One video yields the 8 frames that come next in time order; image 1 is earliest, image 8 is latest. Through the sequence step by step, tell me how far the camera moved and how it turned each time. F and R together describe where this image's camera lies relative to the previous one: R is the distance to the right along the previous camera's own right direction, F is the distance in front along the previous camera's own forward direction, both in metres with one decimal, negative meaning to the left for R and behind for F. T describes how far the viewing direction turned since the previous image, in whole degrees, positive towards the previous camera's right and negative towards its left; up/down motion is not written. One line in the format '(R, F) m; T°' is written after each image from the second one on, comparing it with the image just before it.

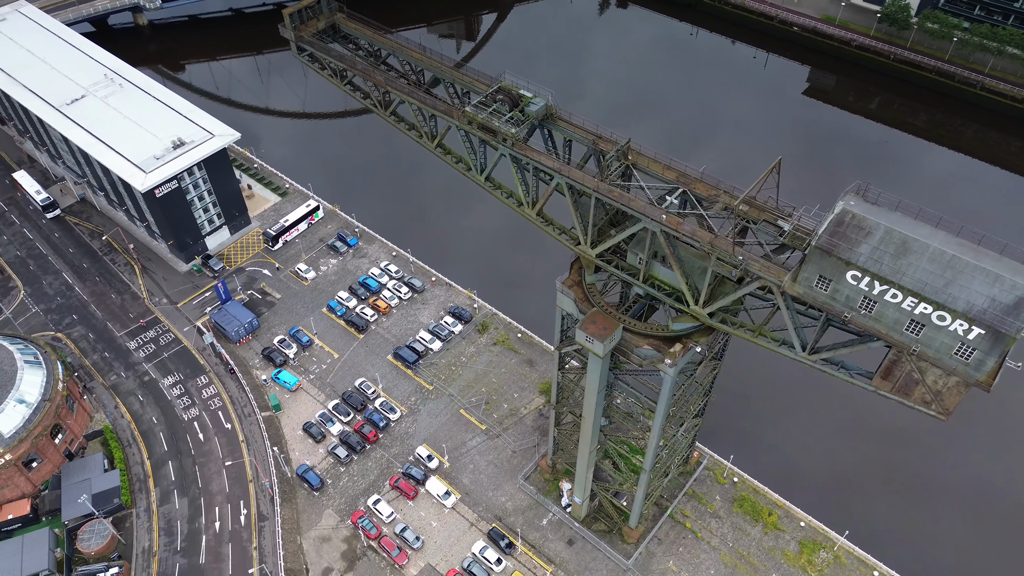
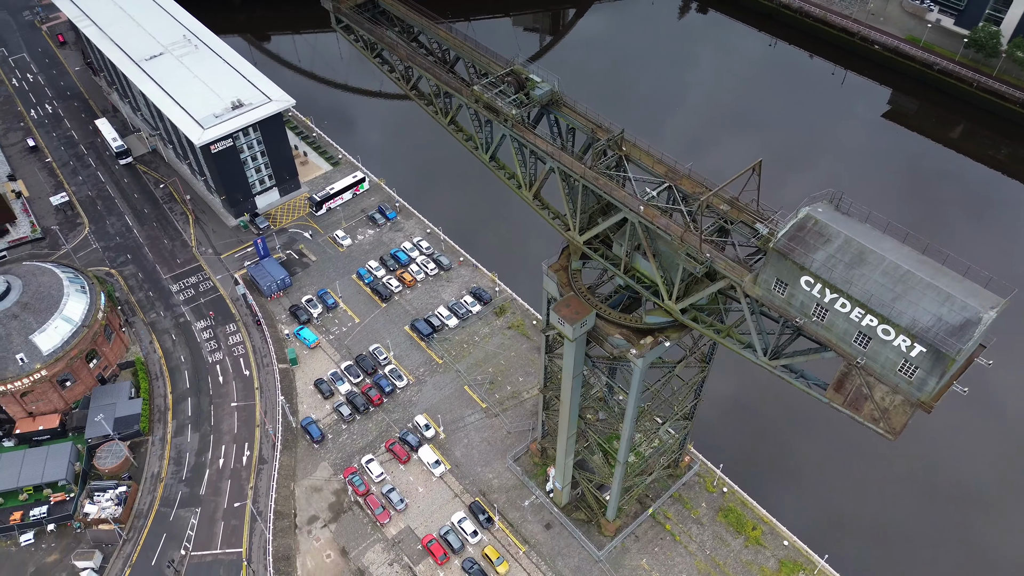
(+7.4, -1.2) m; -6°
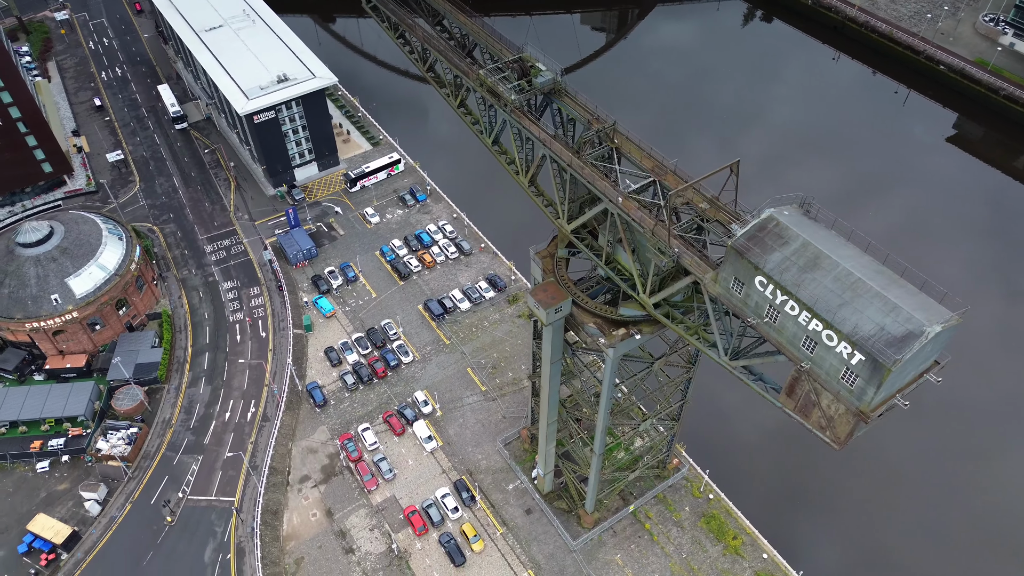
(+6.3, -1.0) m; -5°
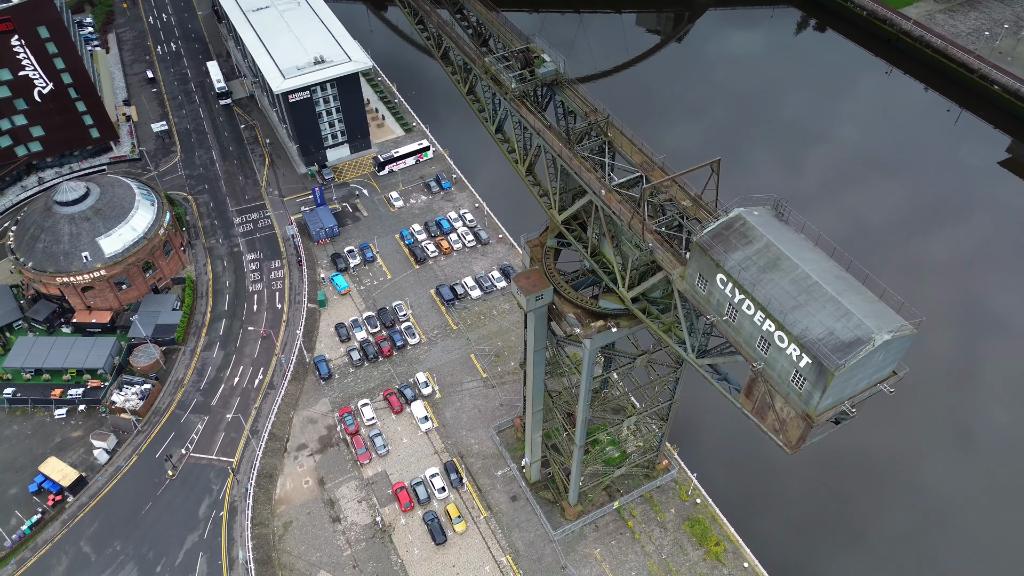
(+5.1, -0.8) m; -4°
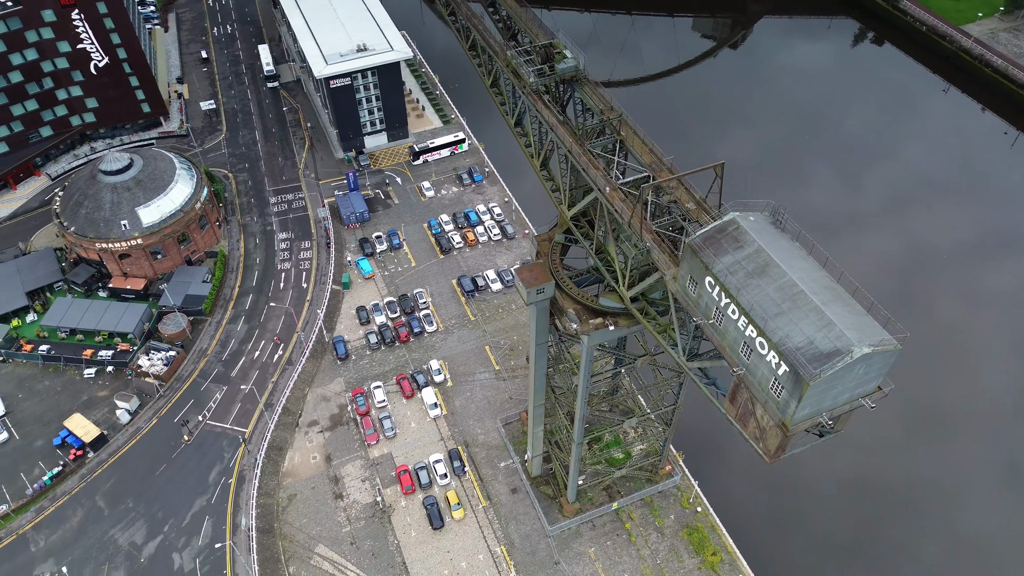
(+3.4, -0.5) m; -4°
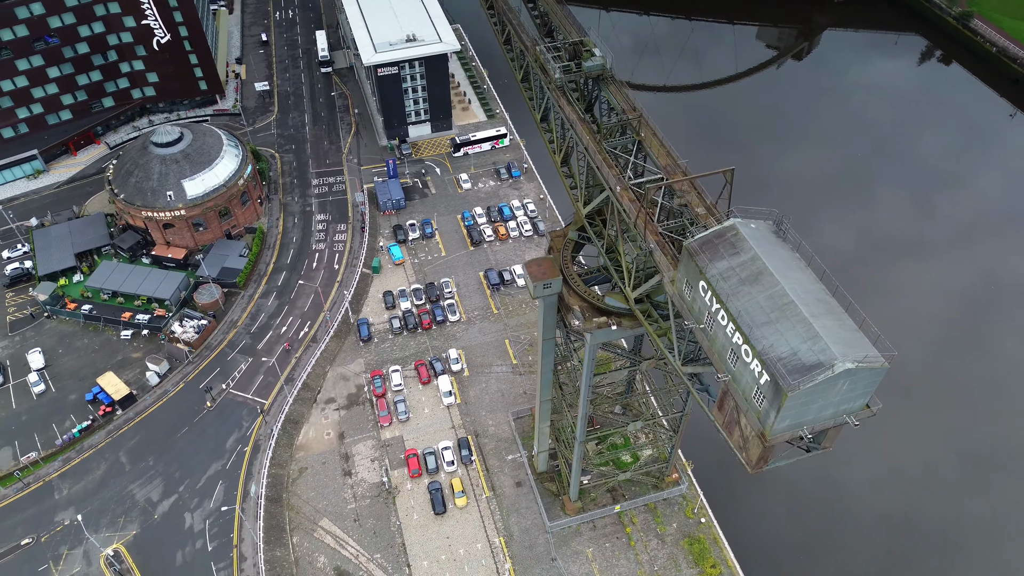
(+3.4, -0.4) m; -4°
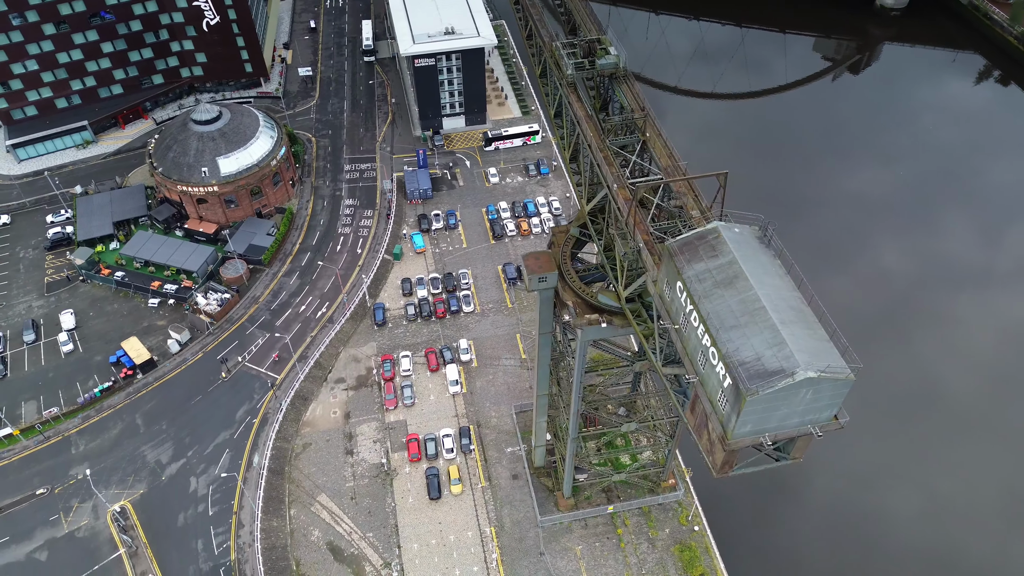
(+4.0, -0.5) m; -4°
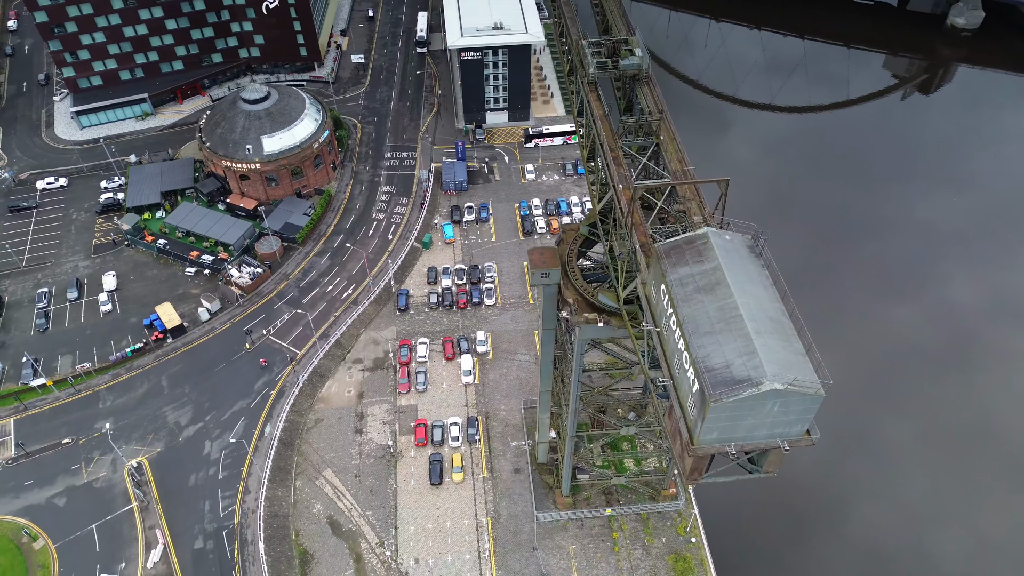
(+4.0, -0.4) m; -4°
